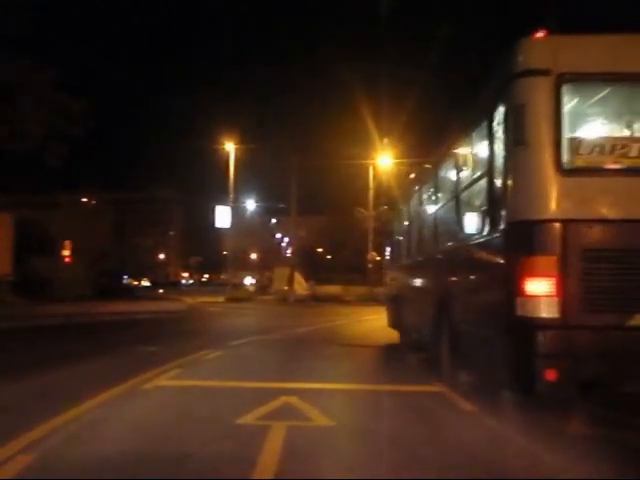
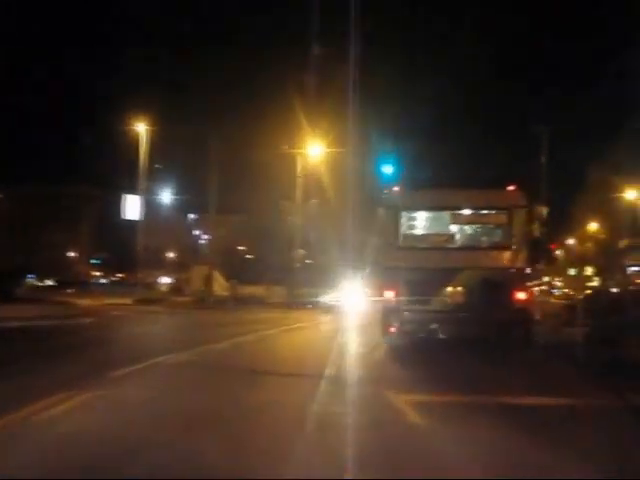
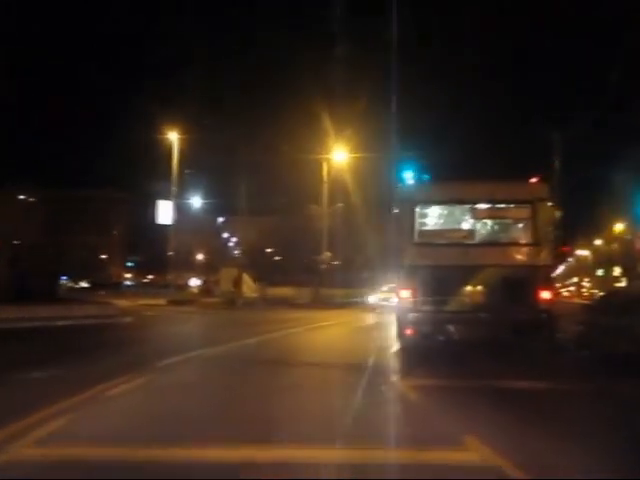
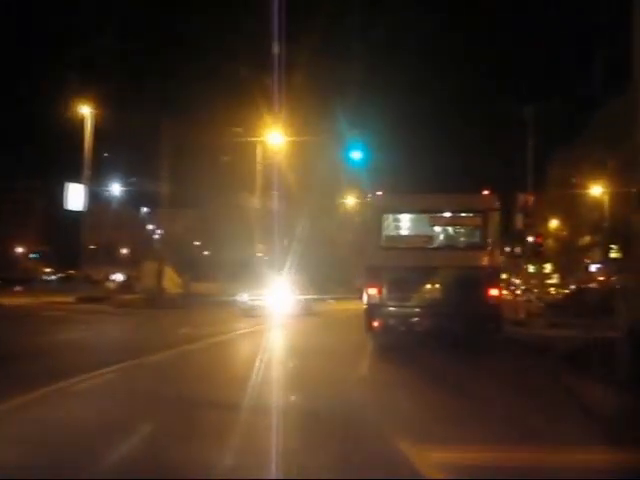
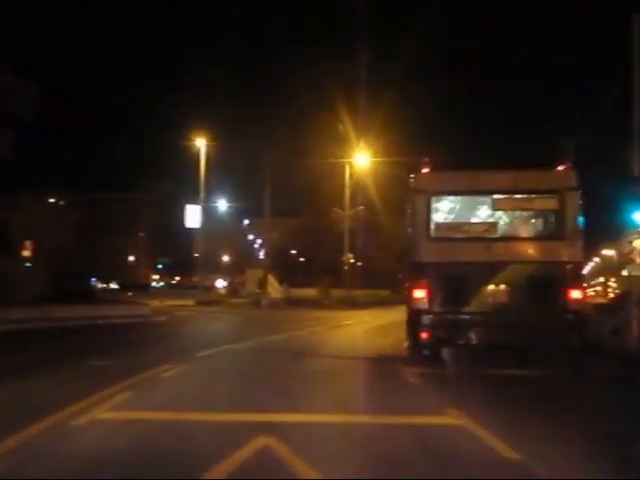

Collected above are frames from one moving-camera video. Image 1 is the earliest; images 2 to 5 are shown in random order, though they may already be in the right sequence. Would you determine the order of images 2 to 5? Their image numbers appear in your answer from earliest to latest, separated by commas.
5, 3, 2, 4
